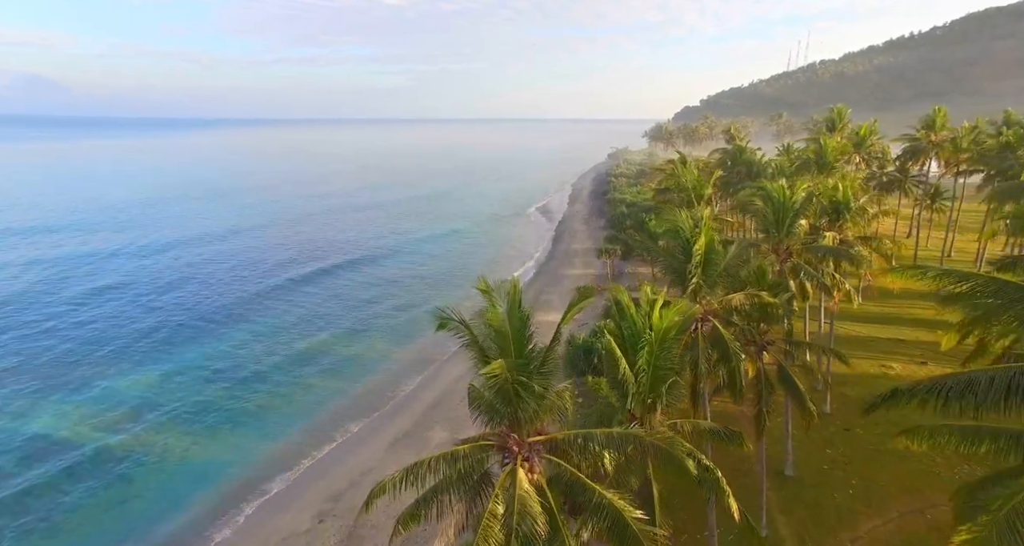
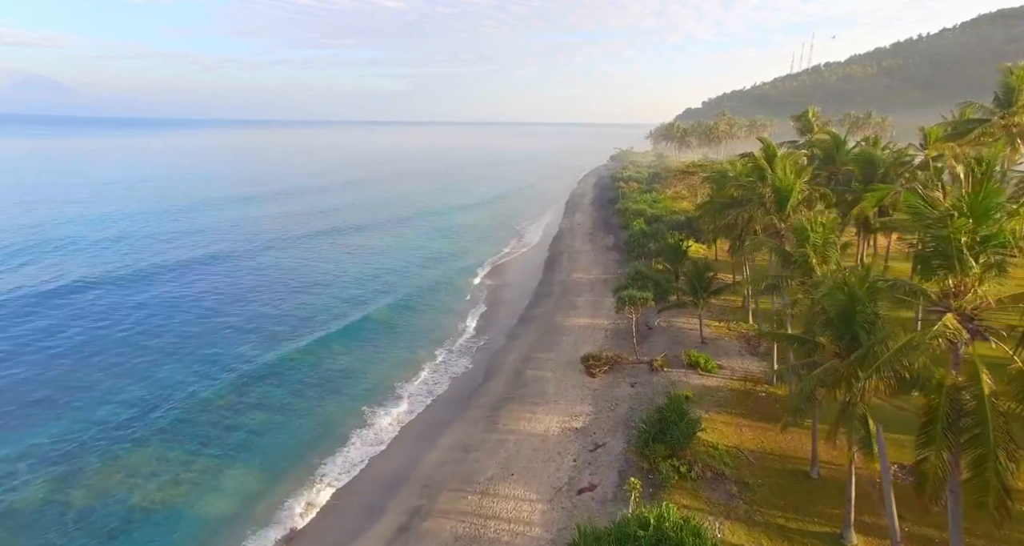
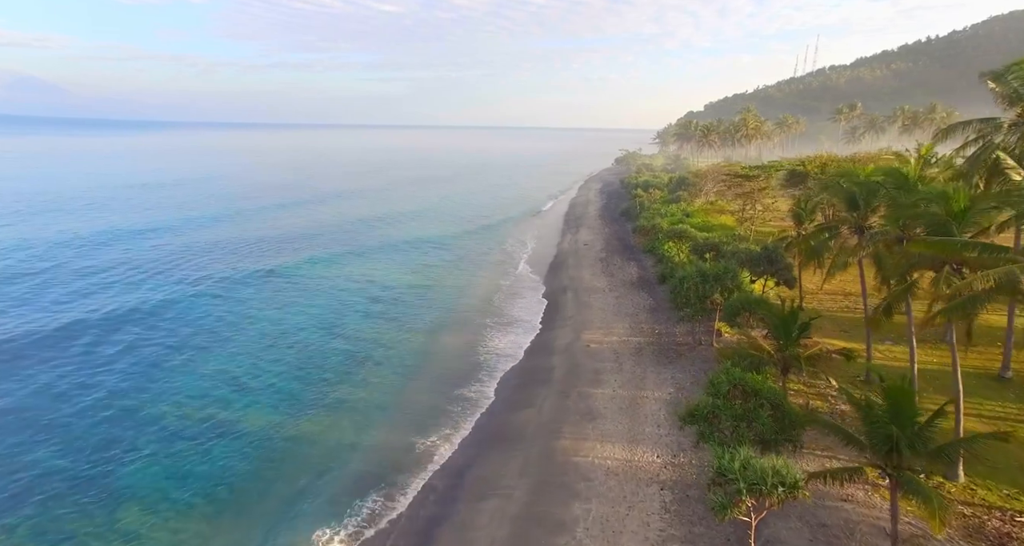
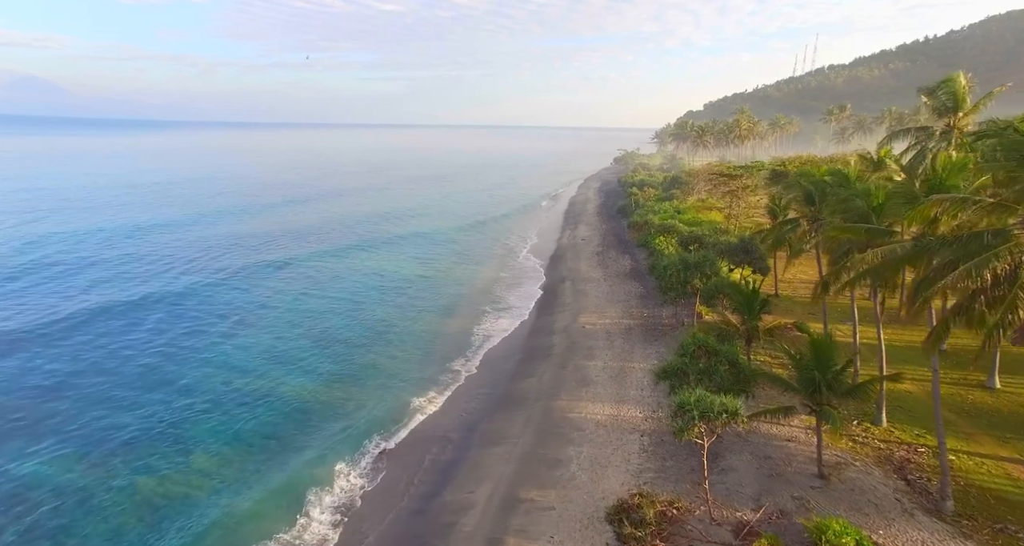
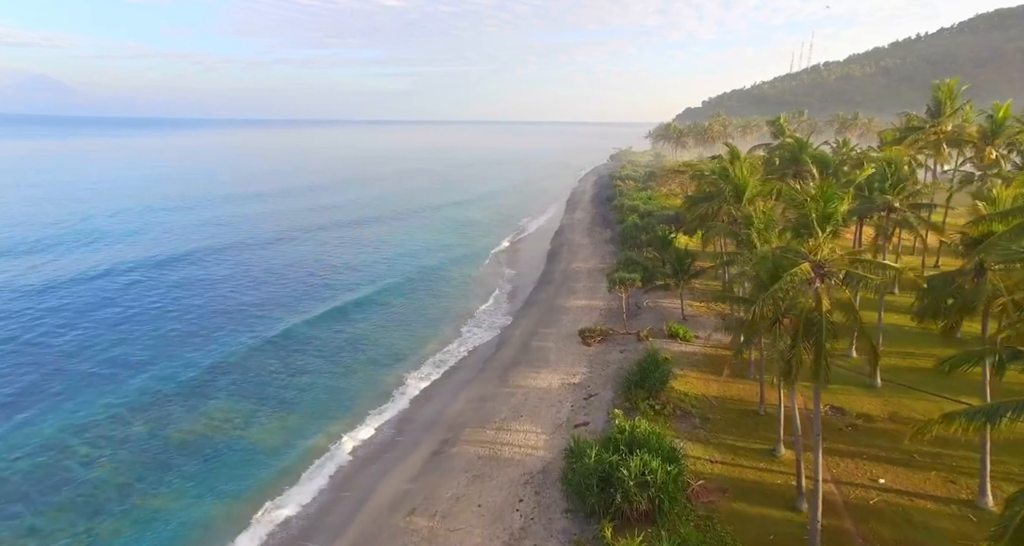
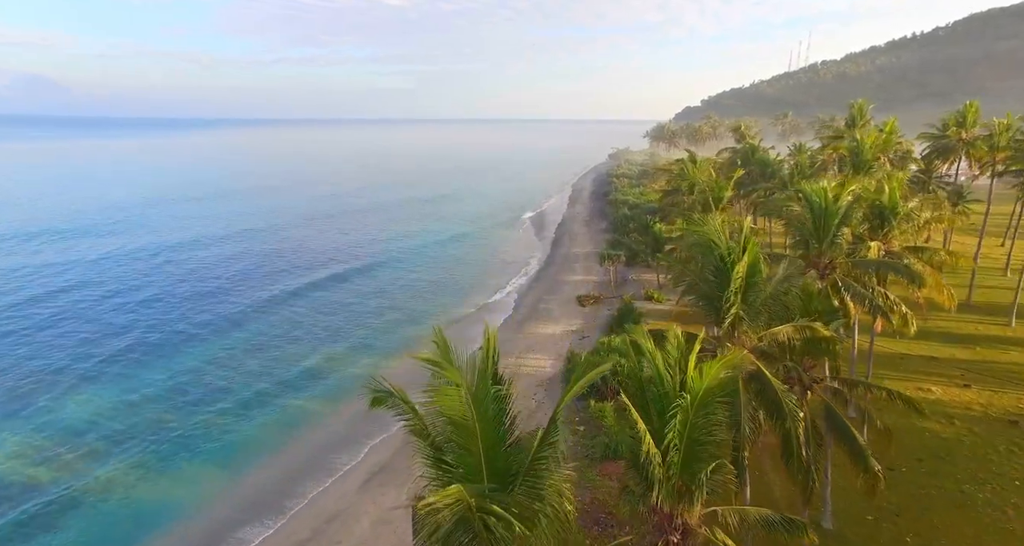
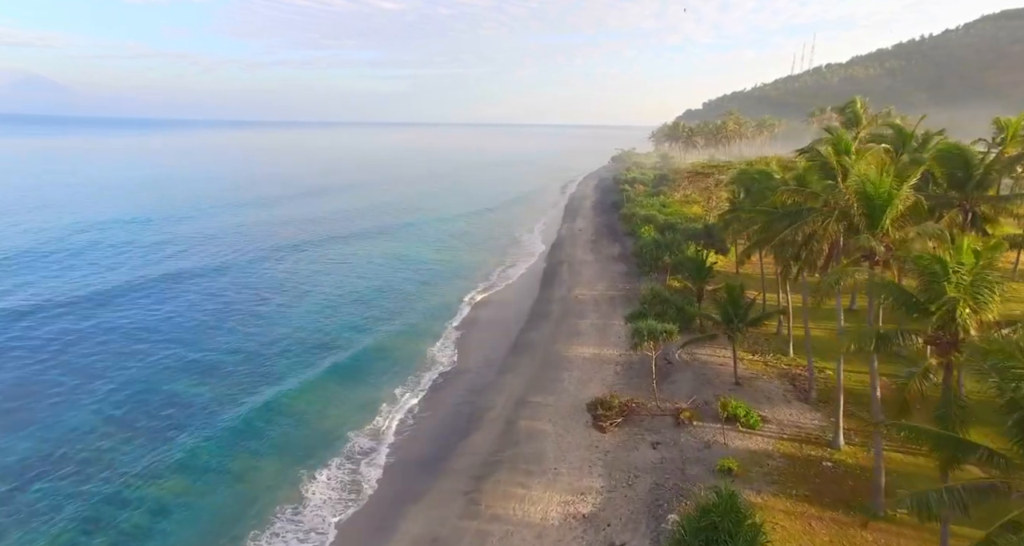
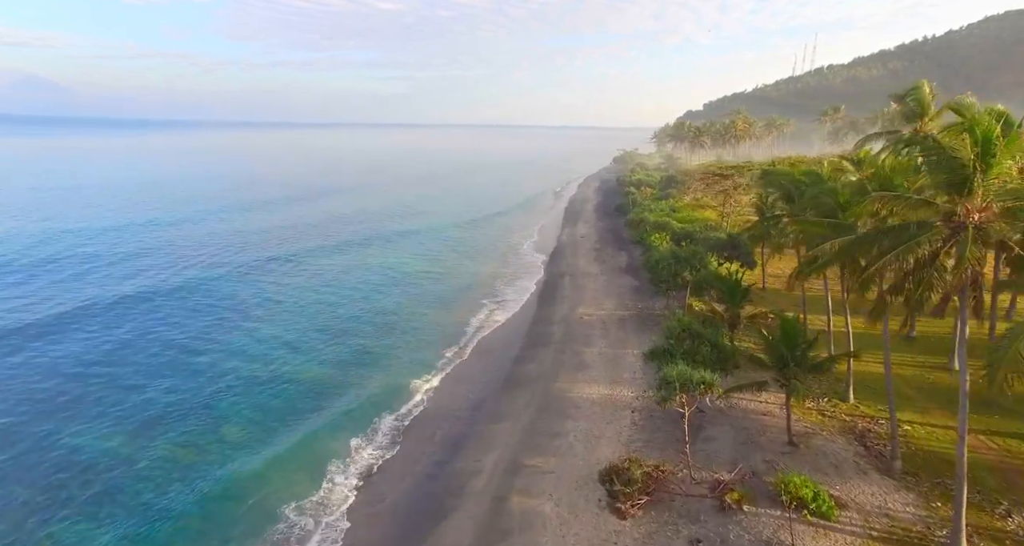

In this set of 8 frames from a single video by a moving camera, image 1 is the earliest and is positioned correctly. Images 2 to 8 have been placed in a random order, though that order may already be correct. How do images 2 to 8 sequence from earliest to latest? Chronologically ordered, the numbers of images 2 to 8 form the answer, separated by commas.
6, 5, 2, 7, 8, 4, 3
